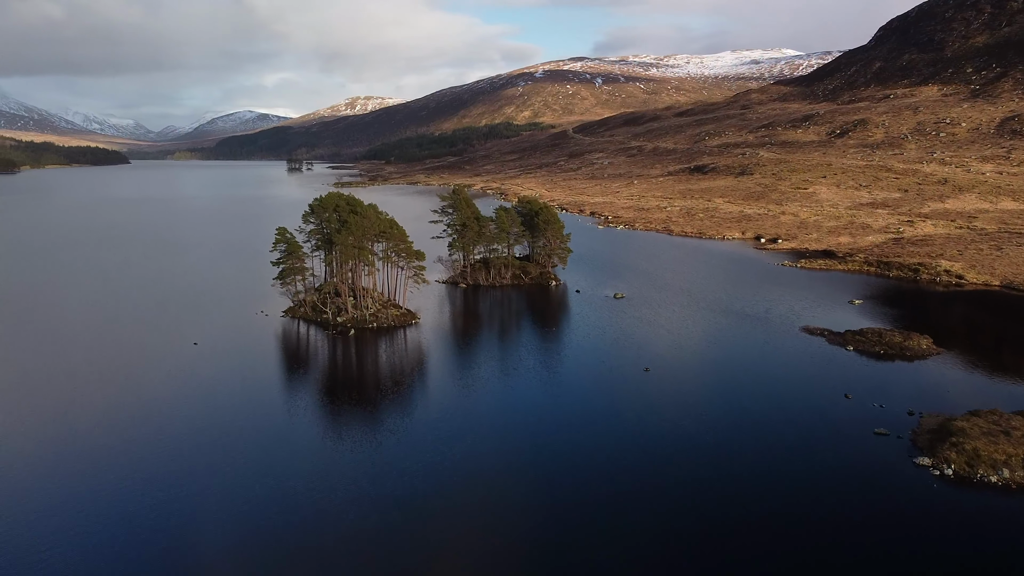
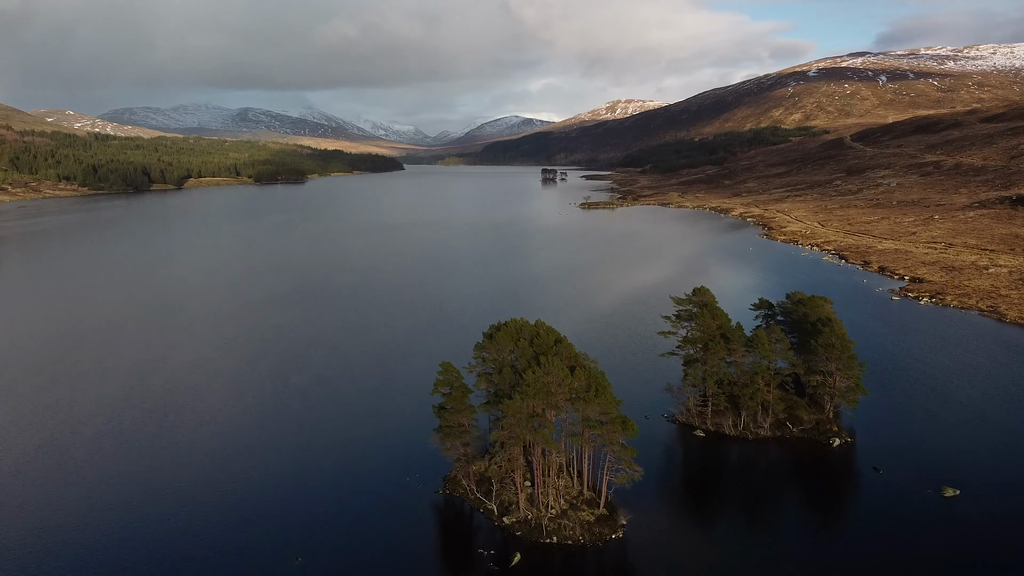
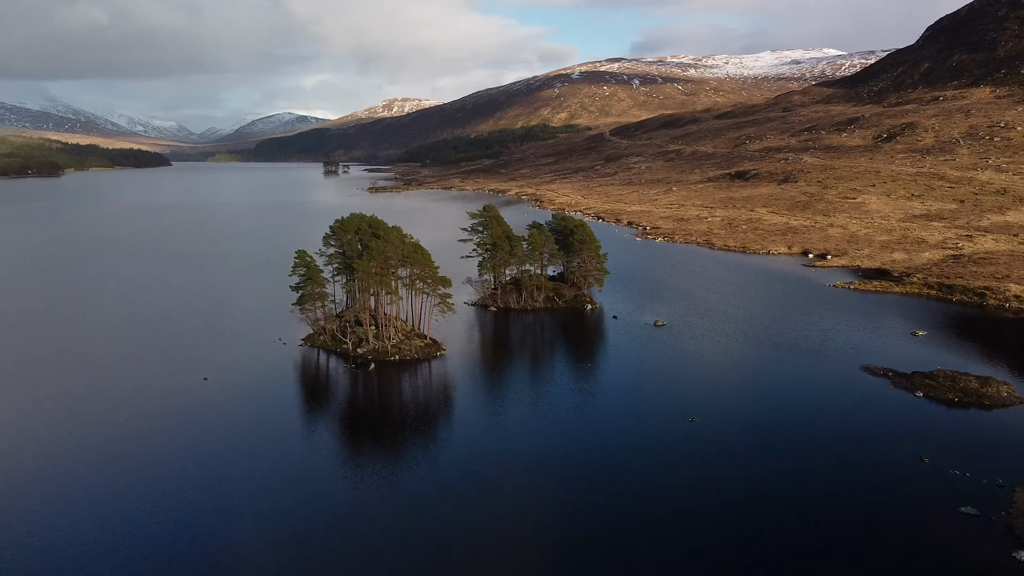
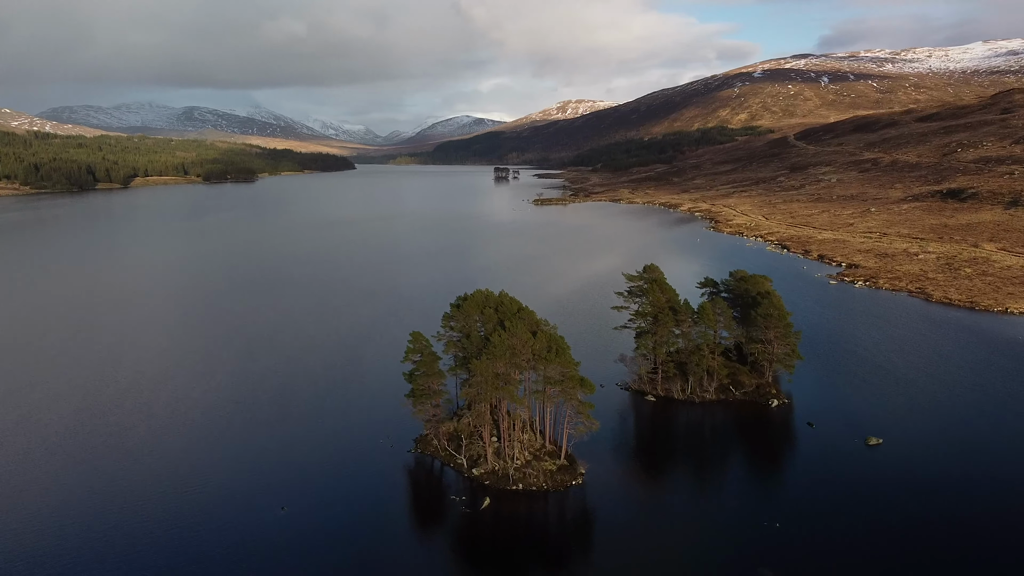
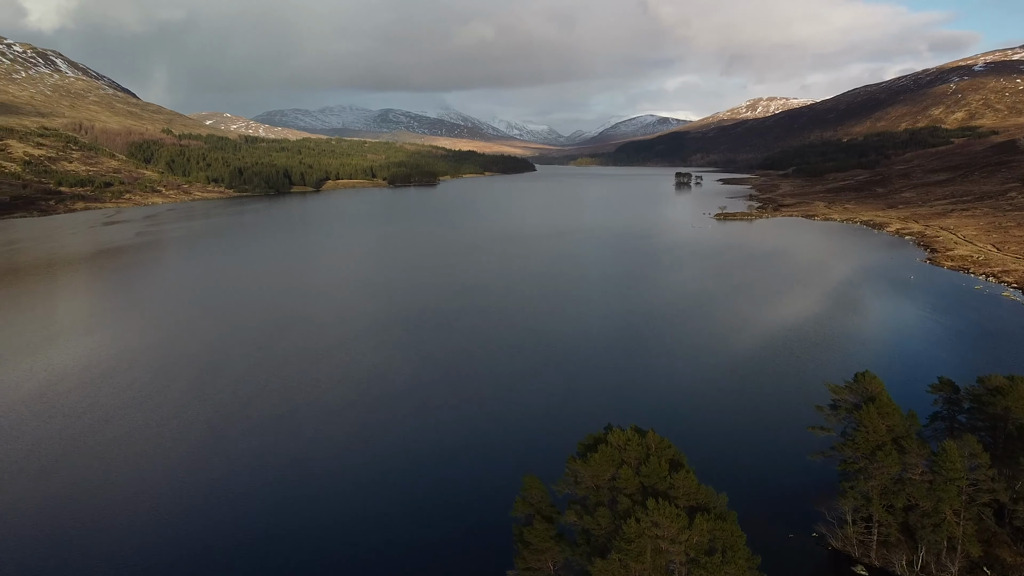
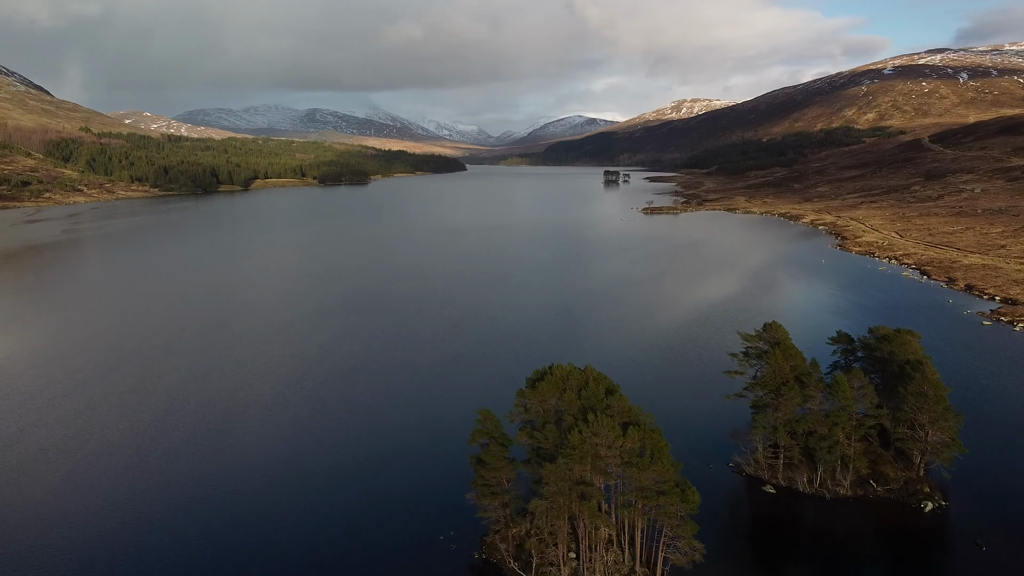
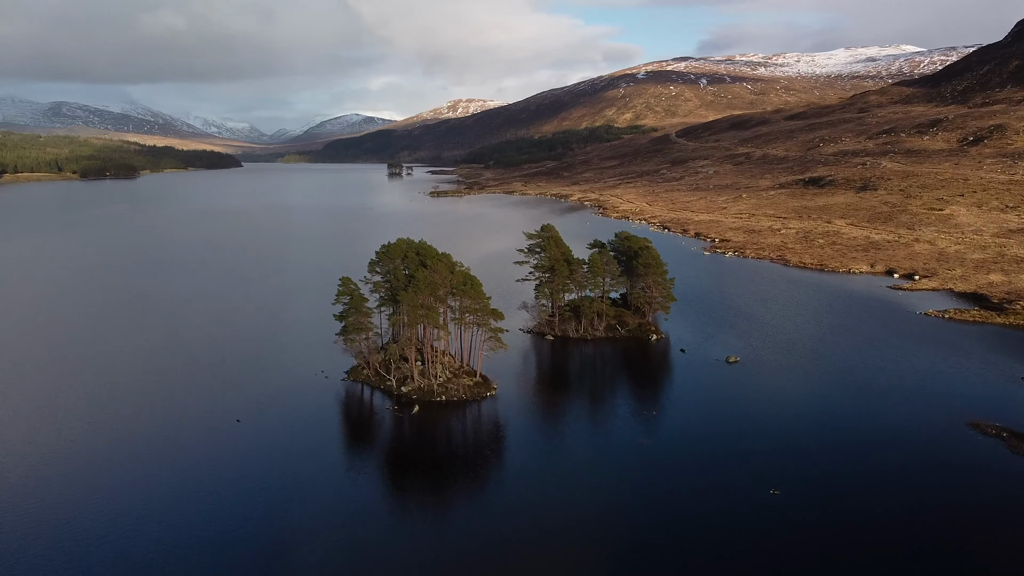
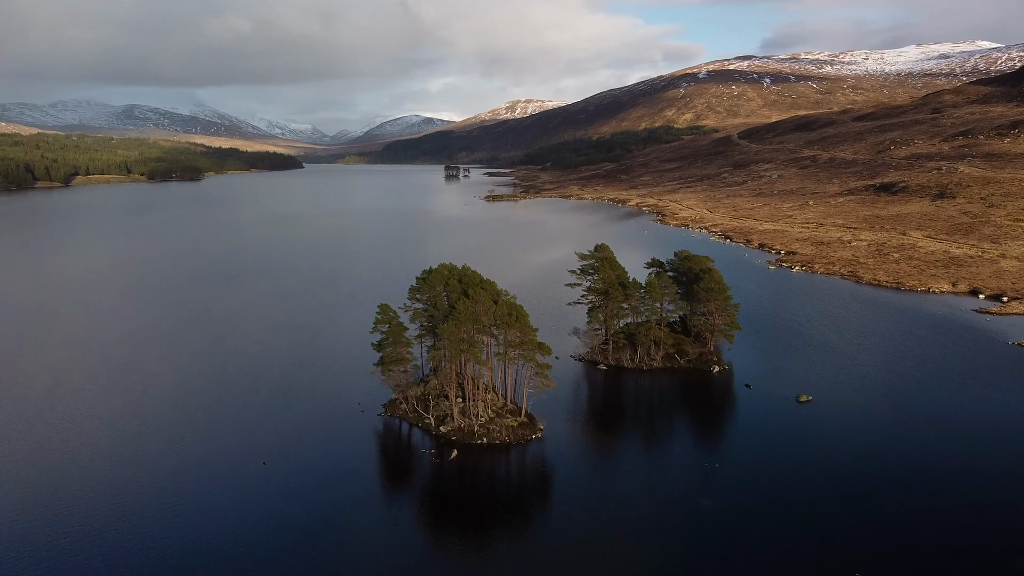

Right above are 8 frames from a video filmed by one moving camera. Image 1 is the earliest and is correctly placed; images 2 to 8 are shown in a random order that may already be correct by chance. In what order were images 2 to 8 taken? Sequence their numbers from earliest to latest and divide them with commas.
3, 7, 8, 4, 2, 6, 5
